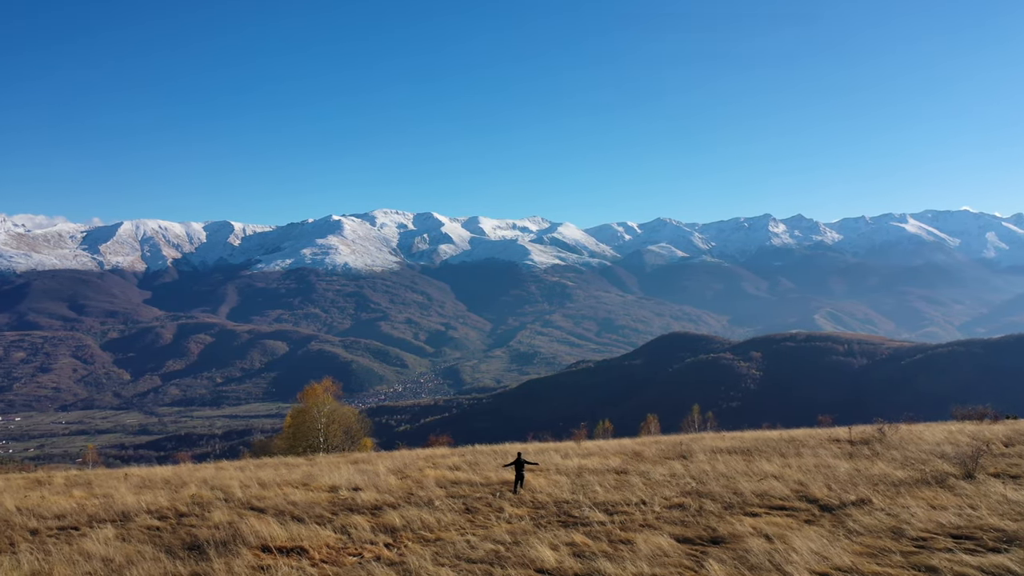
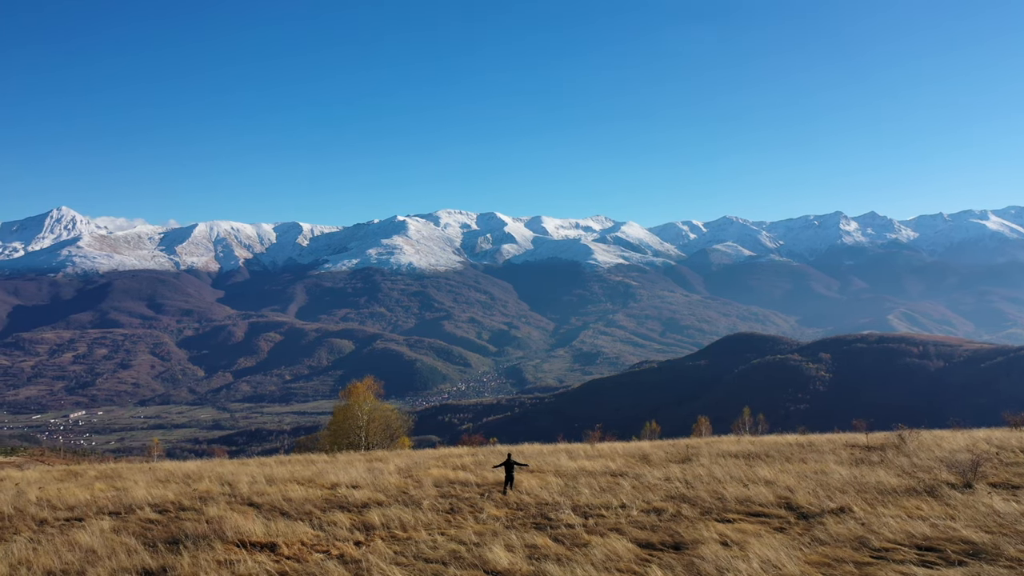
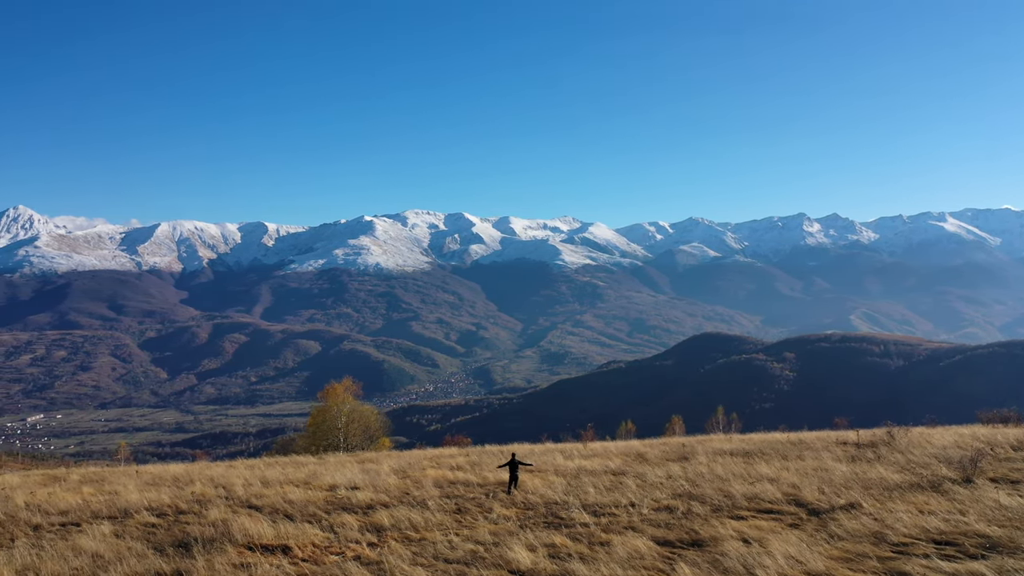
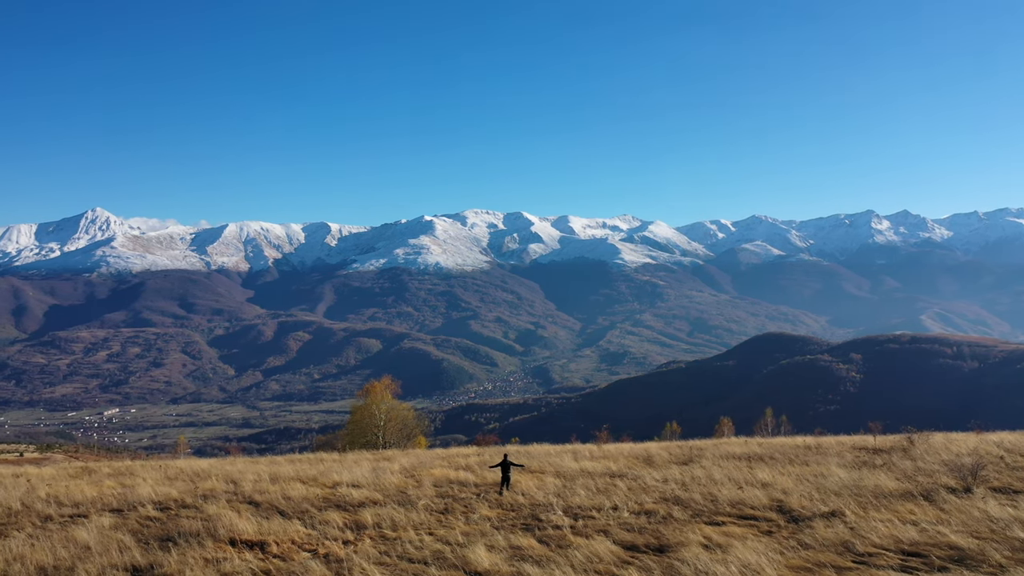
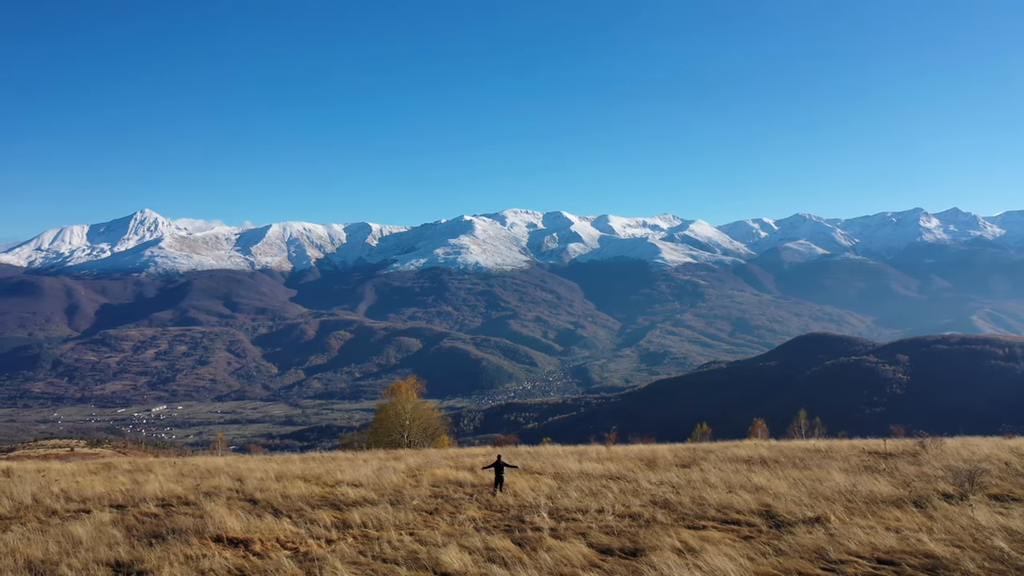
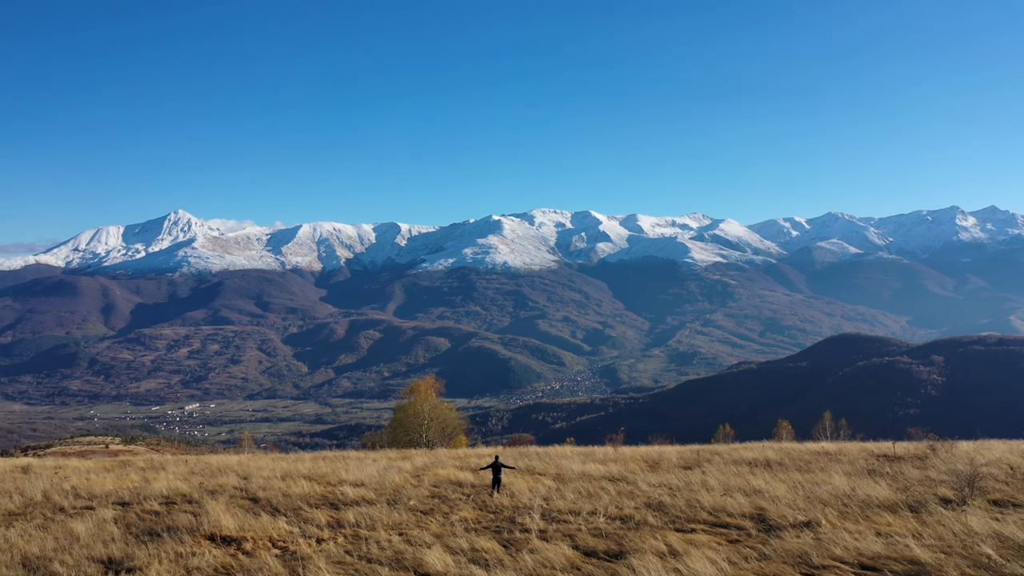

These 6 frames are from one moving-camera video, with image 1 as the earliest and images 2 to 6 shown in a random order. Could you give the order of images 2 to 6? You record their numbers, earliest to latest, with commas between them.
3, 2, 4, 5, 6
